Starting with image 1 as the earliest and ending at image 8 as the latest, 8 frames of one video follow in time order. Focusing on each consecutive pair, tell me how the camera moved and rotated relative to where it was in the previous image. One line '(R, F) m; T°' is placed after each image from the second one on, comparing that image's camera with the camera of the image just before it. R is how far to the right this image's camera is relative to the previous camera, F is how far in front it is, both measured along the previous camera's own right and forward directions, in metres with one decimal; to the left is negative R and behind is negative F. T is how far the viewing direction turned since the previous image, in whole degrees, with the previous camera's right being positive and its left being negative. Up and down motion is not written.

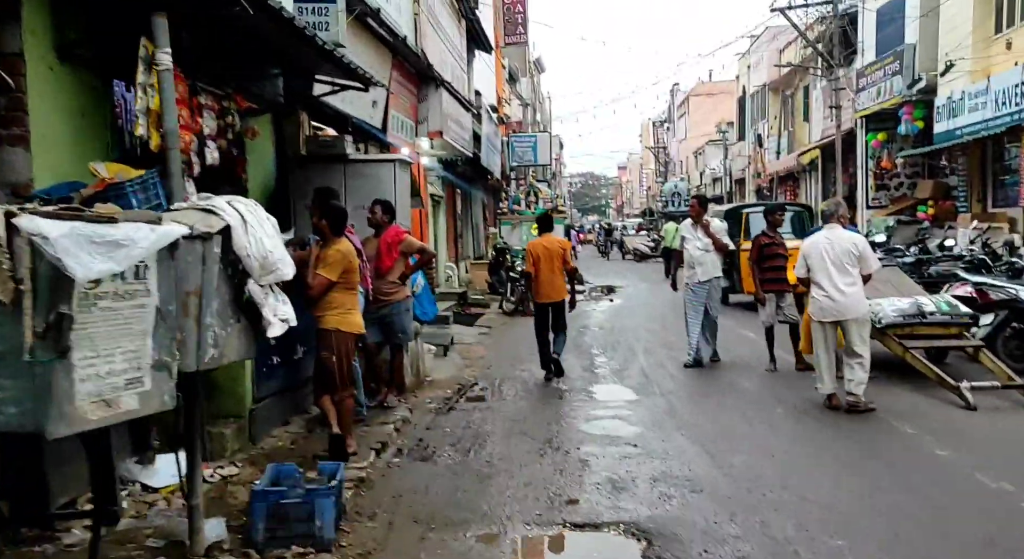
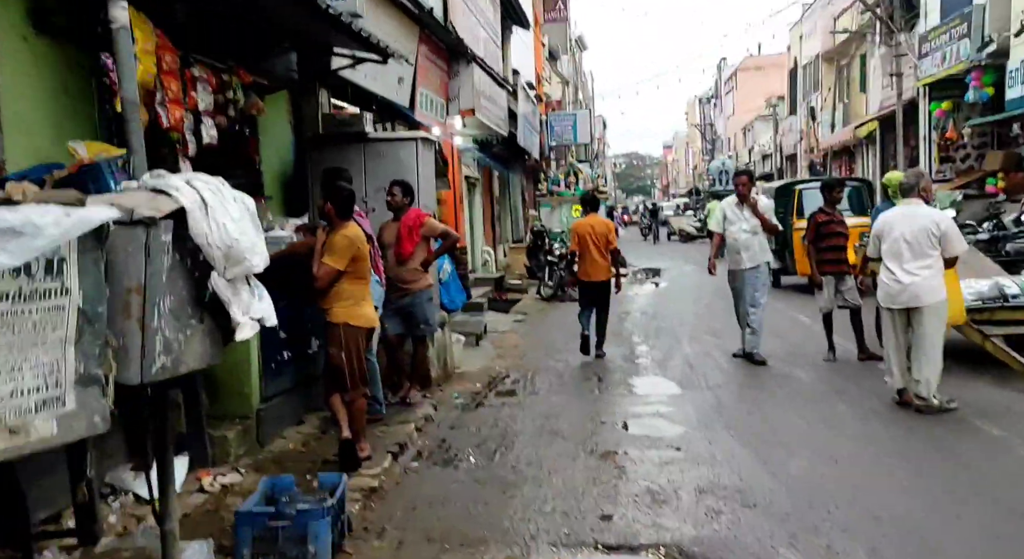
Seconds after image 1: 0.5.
(+0.1, +0.6) m; -3°
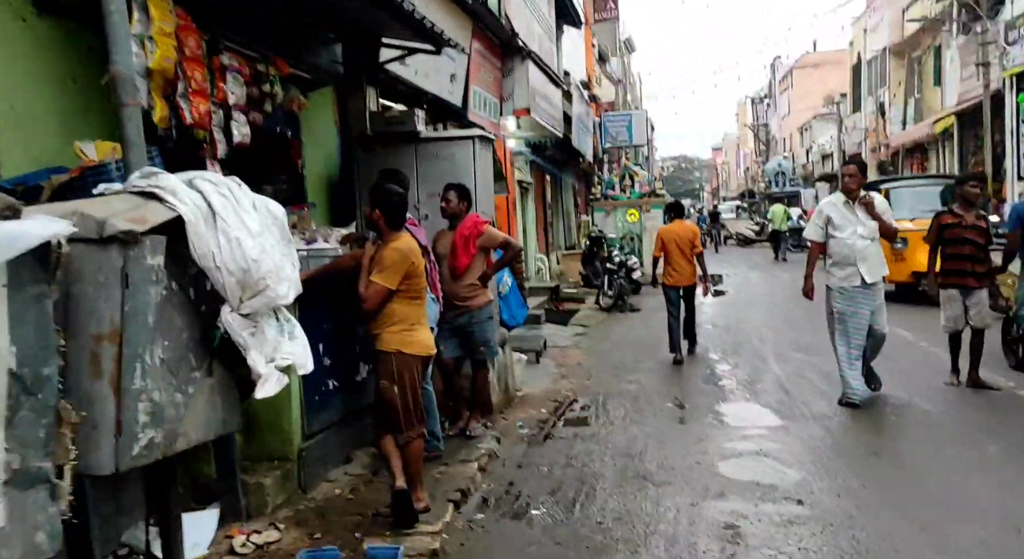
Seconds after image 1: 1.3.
(-0.2, +0.8) m; -3°
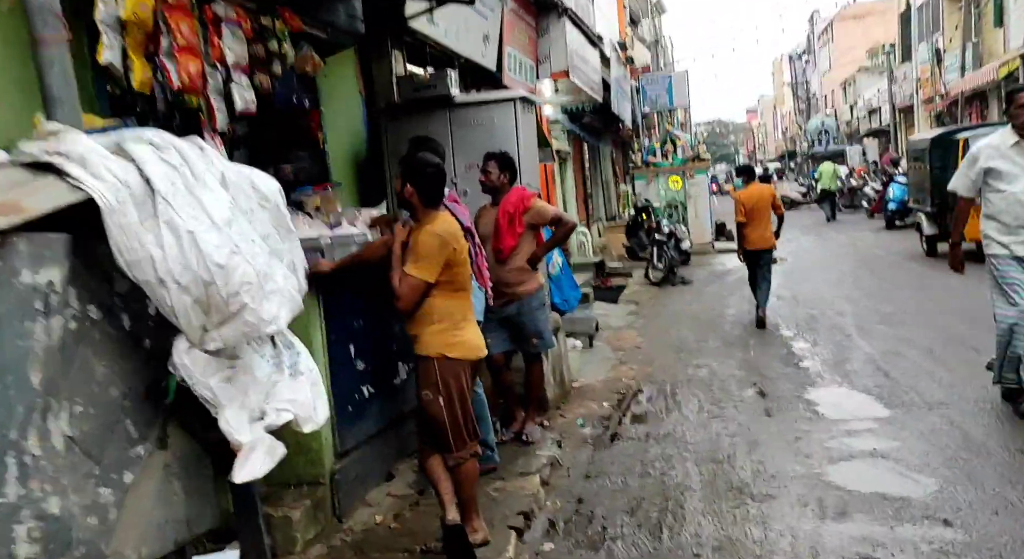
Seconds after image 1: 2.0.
(-0.1, +0.8) m; -2°
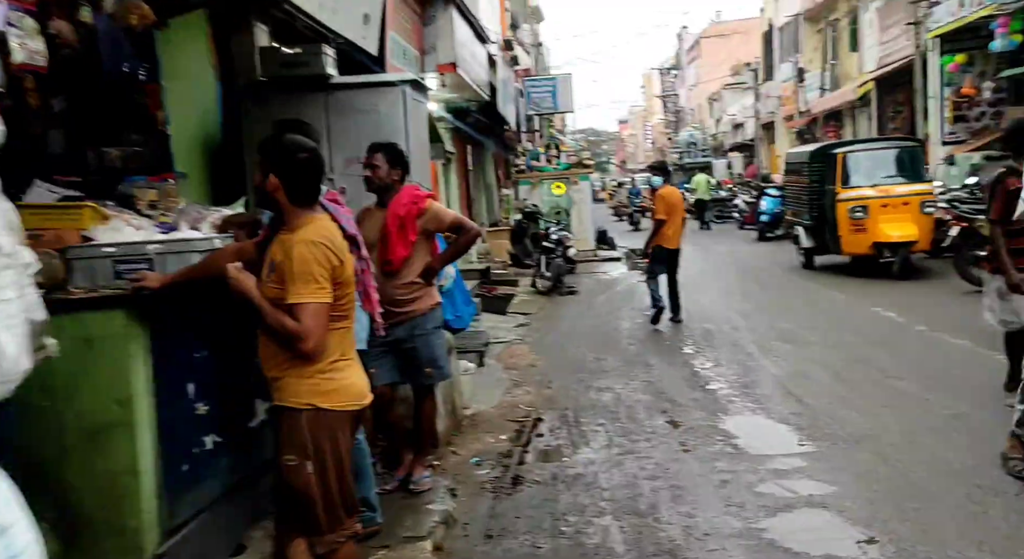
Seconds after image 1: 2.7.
(-0.1, +0.8) m; +8°
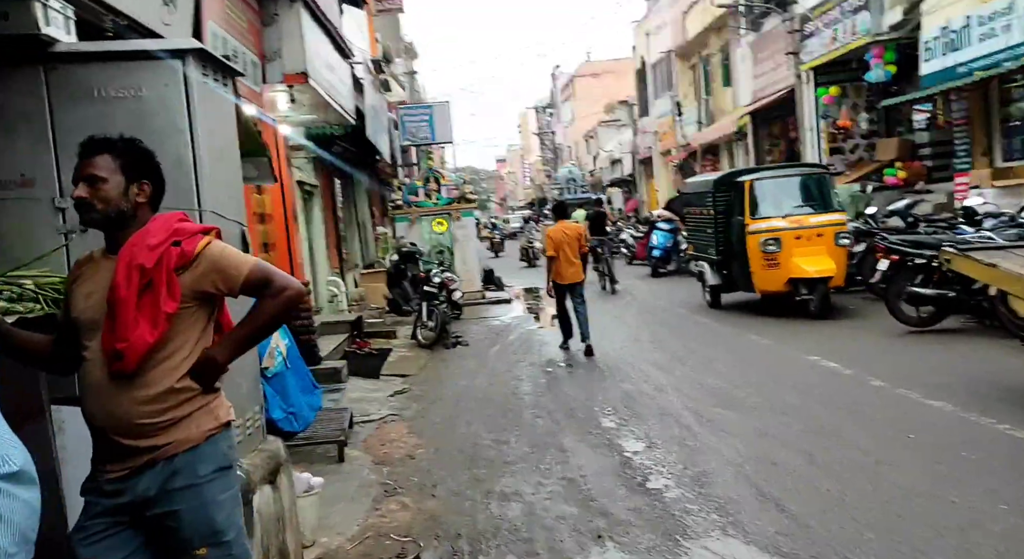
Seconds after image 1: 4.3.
(+0.1, +1.8) m; +8°
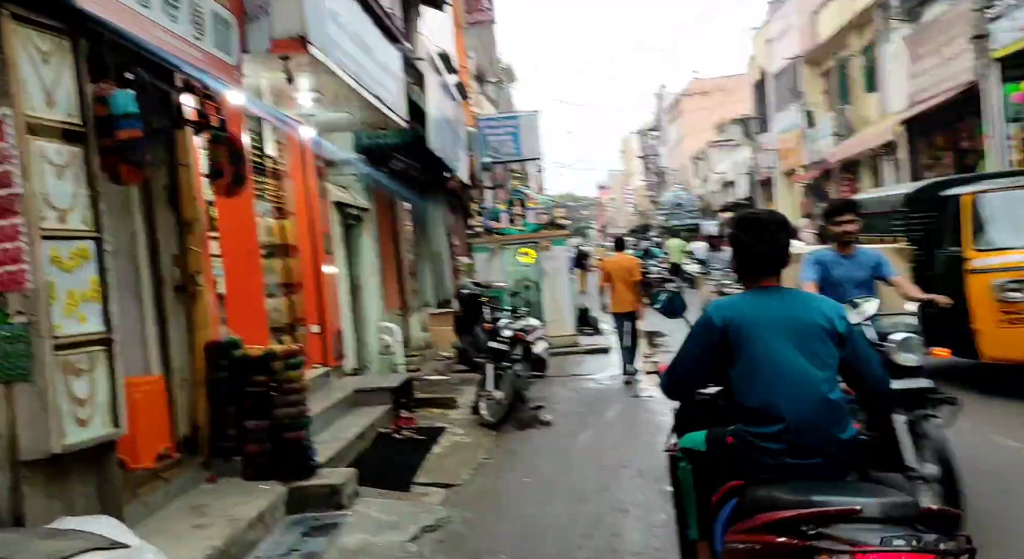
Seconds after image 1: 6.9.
(0.0, +3.1) m; -7°
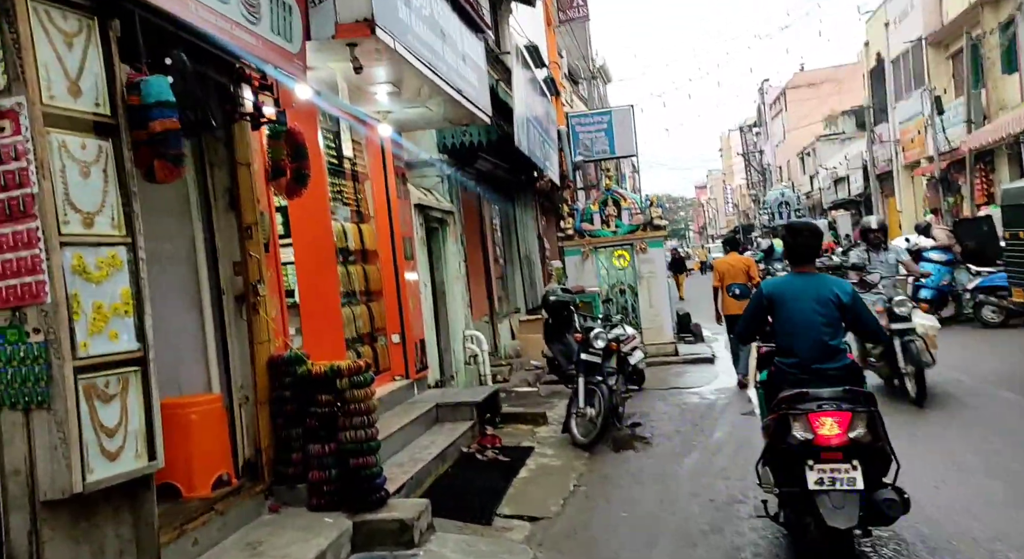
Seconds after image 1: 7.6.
(0.0, +0.7) m; -6°
